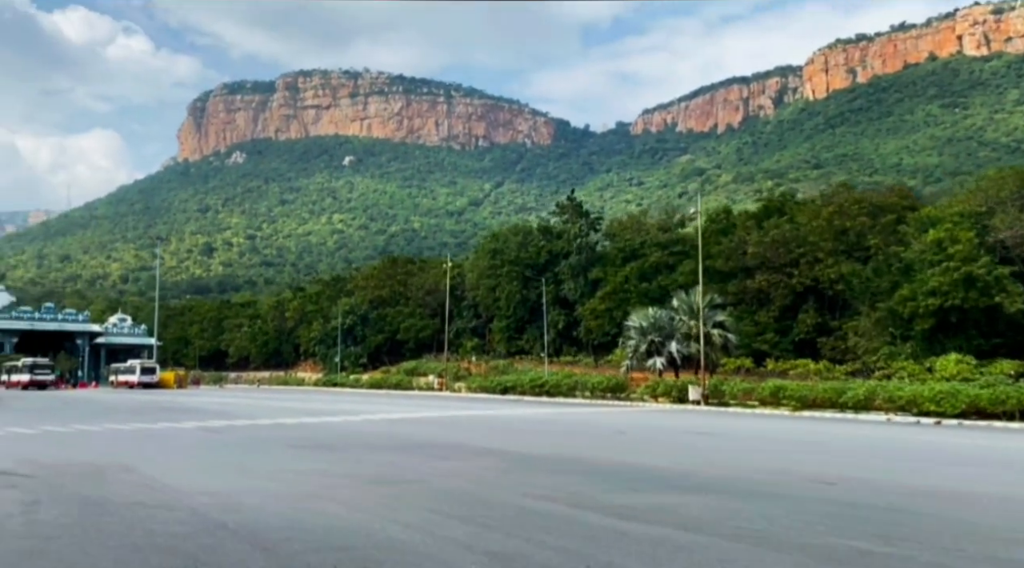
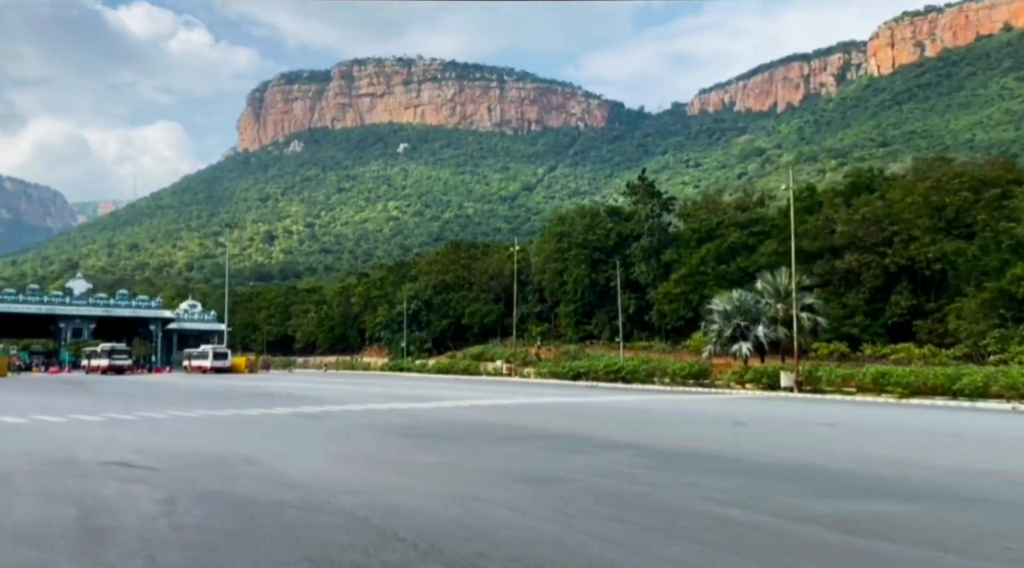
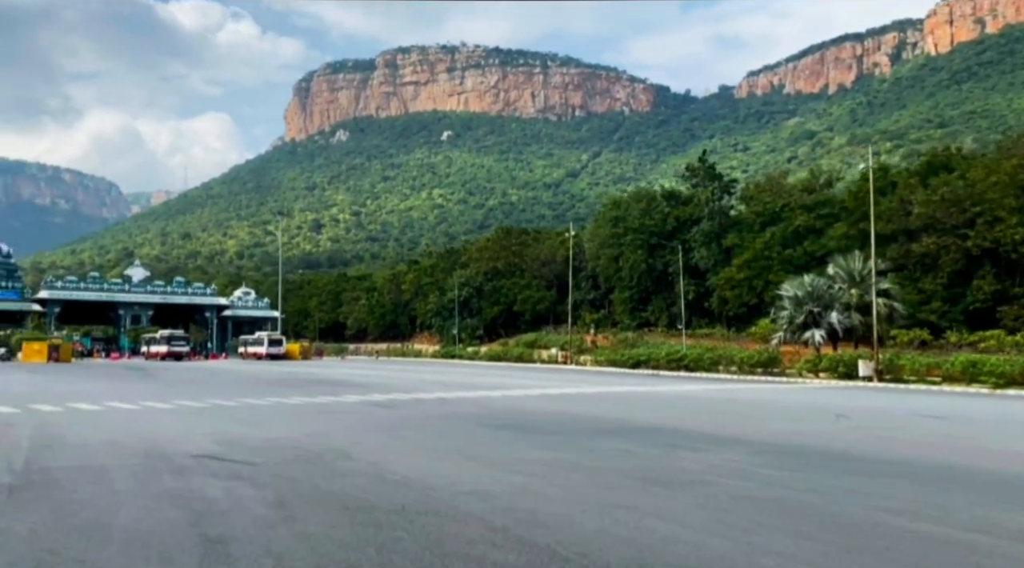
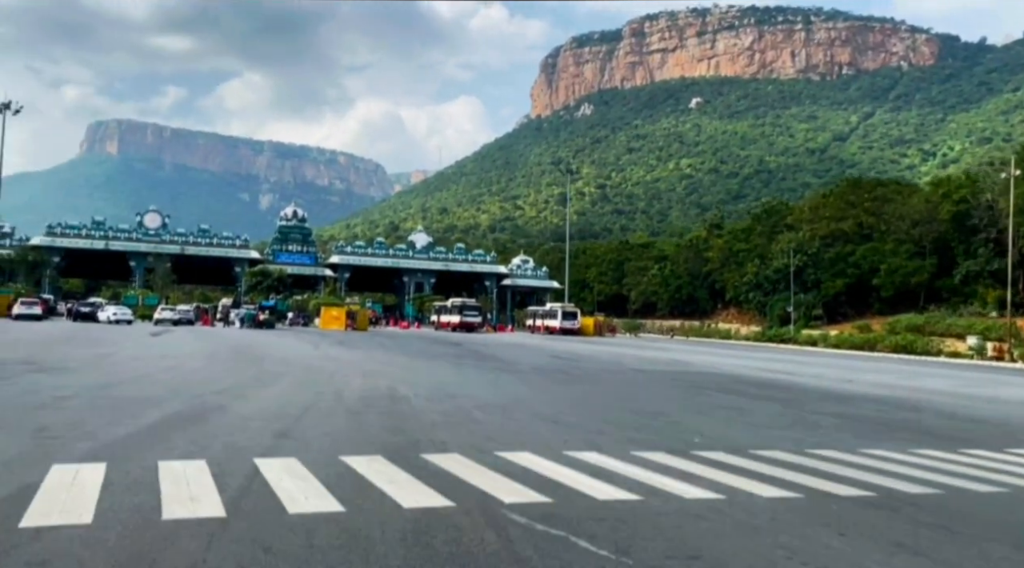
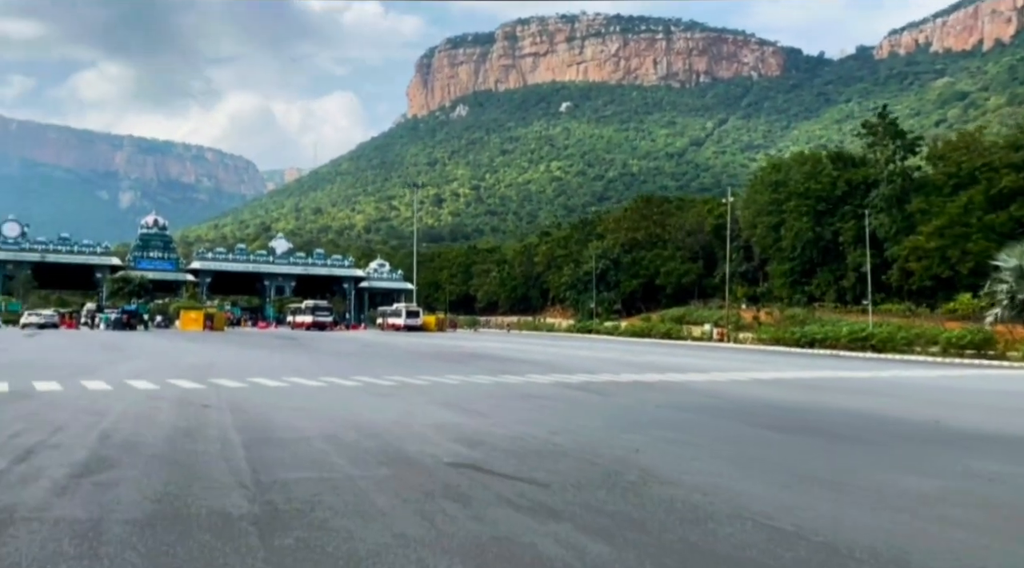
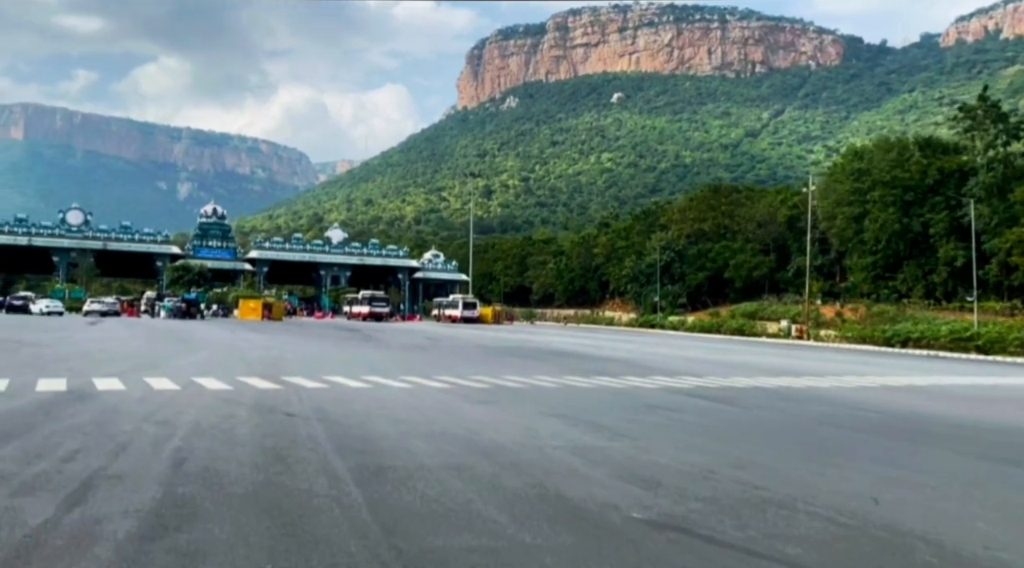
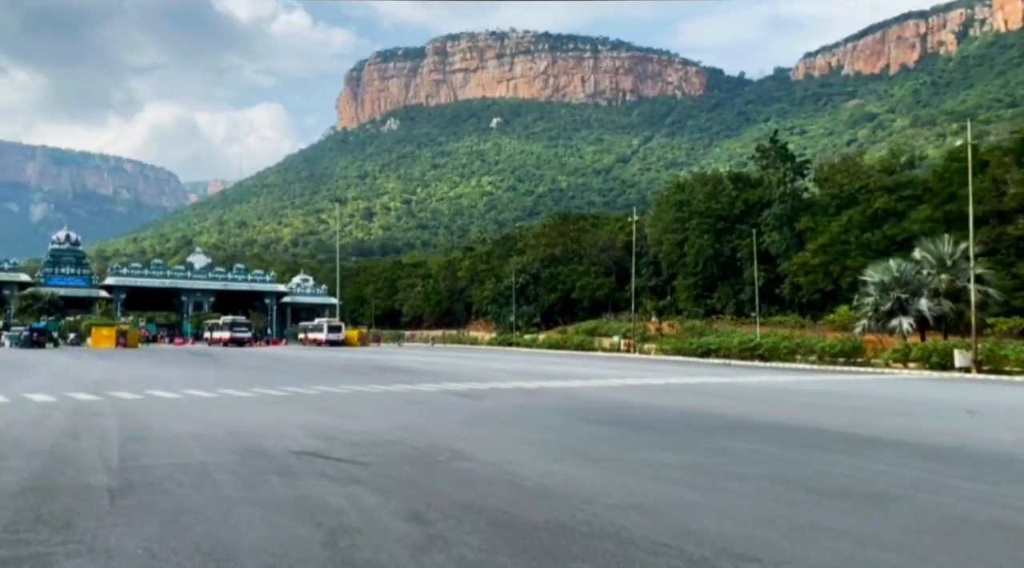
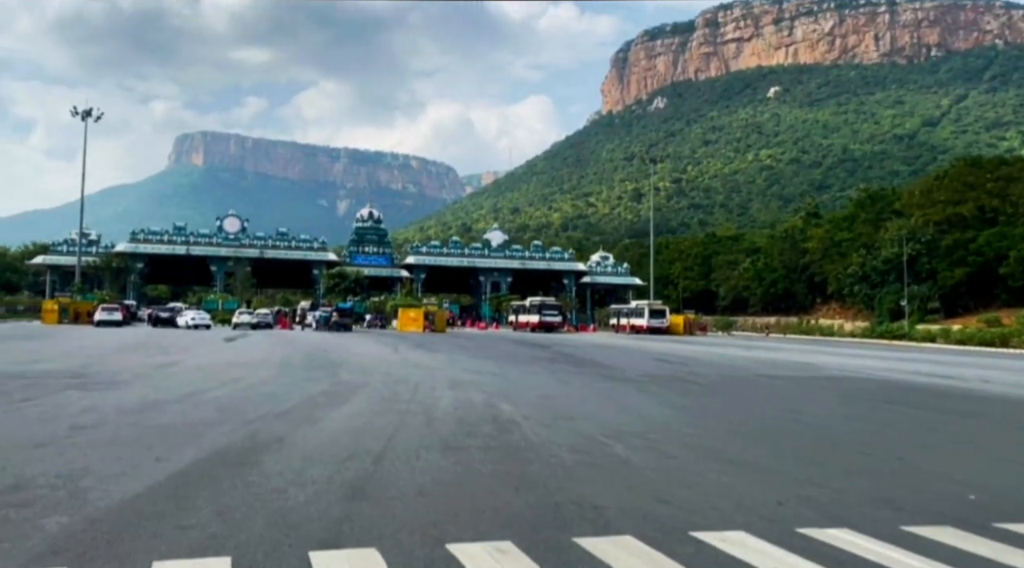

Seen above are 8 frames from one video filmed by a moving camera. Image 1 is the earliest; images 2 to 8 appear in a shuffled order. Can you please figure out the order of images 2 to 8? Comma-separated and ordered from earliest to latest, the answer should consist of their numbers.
2, 3, 7, 5, 6, 4, 8
